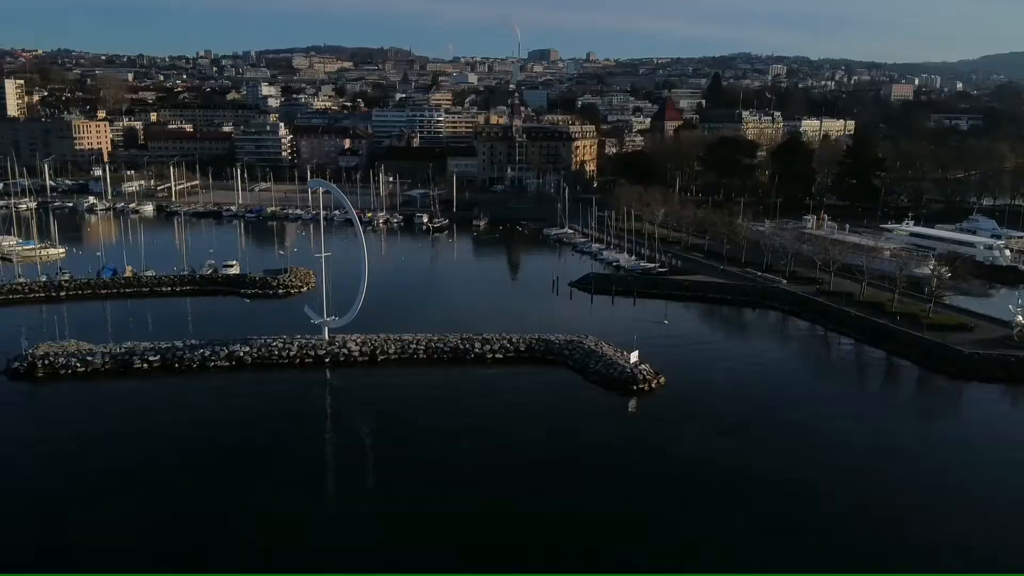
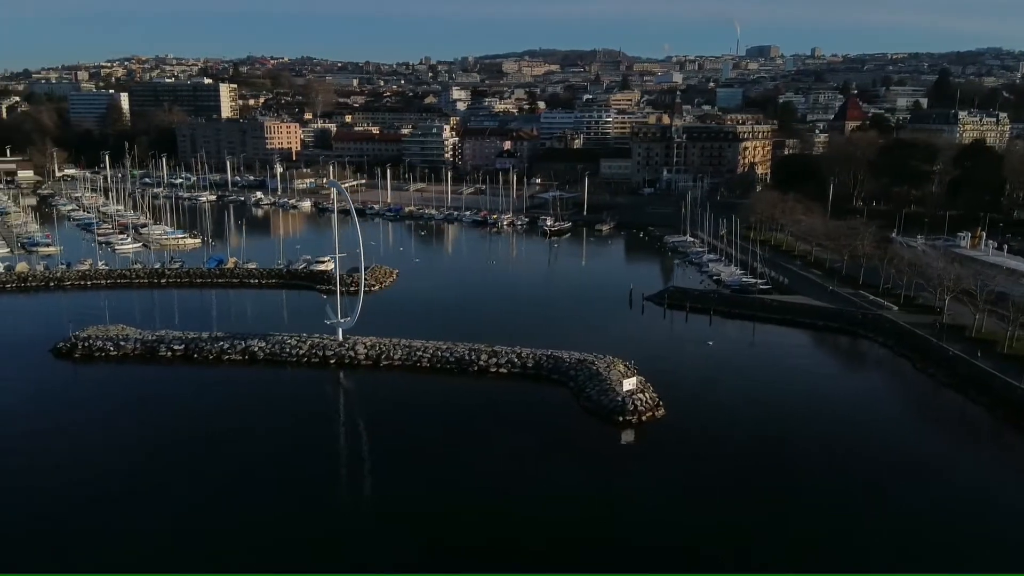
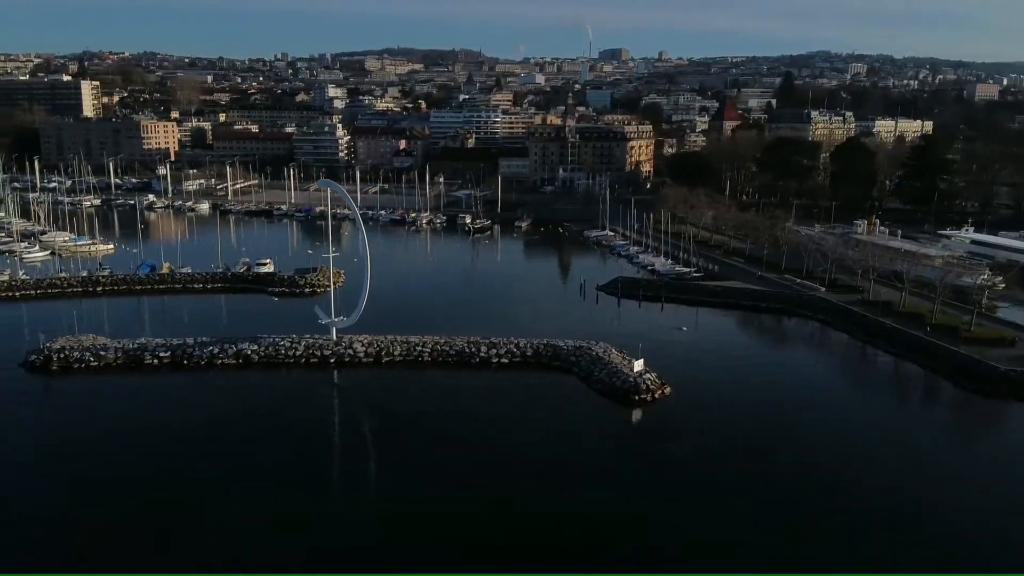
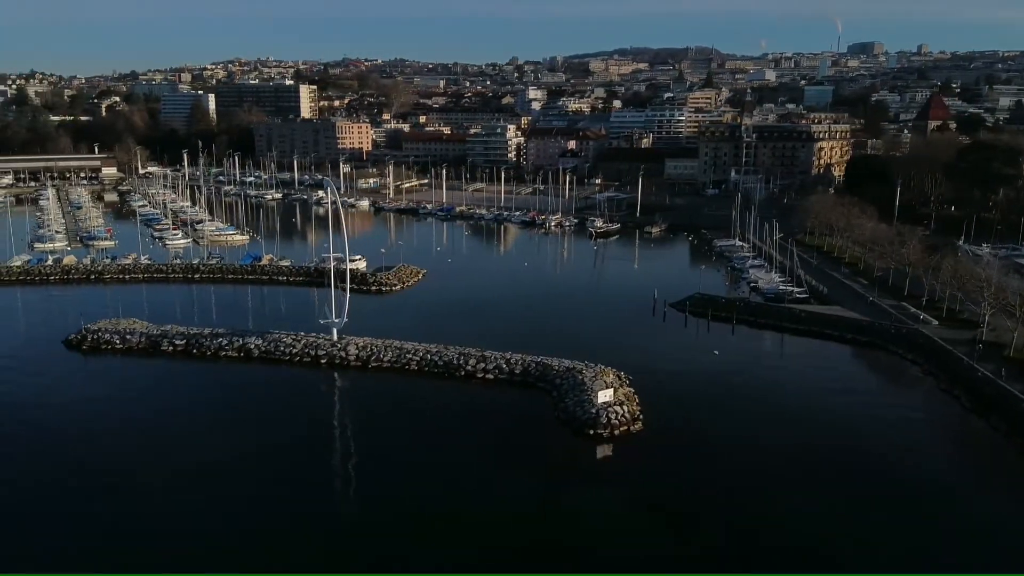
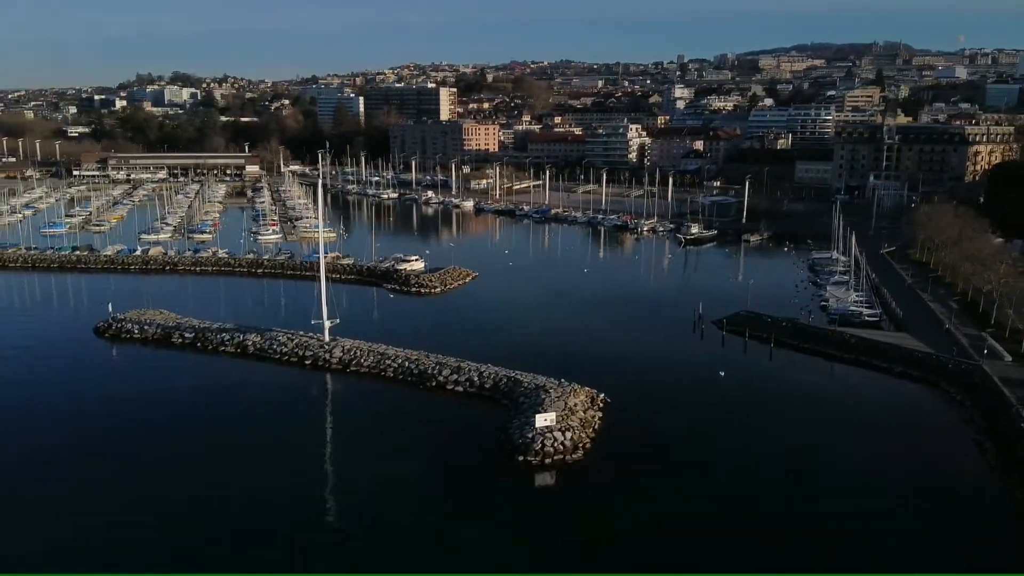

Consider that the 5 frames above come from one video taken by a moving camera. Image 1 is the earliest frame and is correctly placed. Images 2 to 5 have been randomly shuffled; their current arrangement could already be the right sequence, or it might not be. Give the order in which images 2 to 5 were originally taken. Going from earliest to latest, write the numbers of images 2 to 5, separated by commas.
3, 2, 4, 5
